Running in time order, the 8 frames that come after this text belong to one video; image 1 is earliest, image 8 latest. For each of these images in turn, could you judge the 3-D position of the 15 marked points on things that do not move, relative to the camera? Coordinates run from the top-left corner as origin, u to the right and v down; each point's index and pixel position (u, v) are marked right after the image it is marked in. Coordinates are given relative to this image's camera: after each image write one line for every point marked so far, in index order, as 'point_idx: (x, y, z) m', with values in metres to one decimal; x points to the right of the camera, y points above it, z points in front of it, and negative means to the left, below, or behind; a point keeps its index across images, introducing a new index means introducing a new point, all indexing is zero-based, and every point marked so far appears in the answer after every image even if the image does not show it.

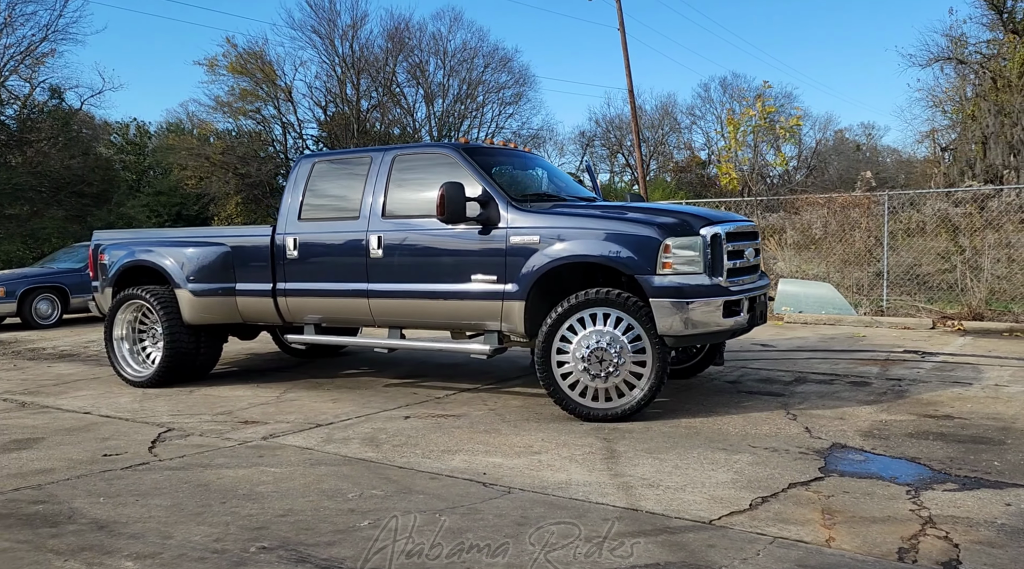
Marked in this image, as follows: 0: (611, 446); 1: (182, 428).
0: (+0.6, -1.0, +5.4) m
1: (-2.2, -1.0, +6.2) m
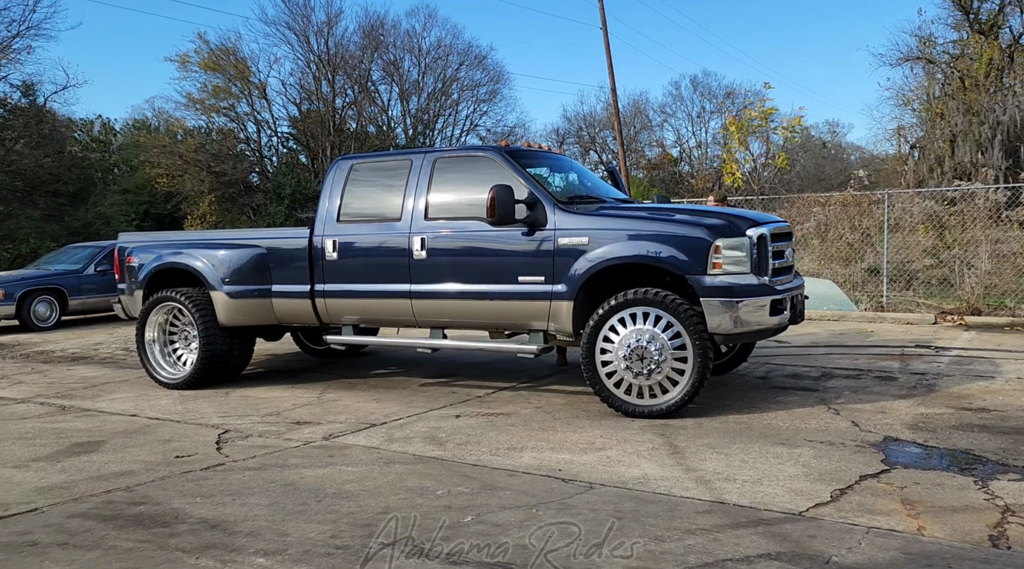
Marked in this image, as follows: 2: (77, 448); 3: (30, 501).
0: (+1.0, -1.0, +5.5) m
1: (-1.9, -1.0, +6.2) m
2: (-2.7, -1.0, +5.7) m
3: (-2.3, -1.1, +4.4) m
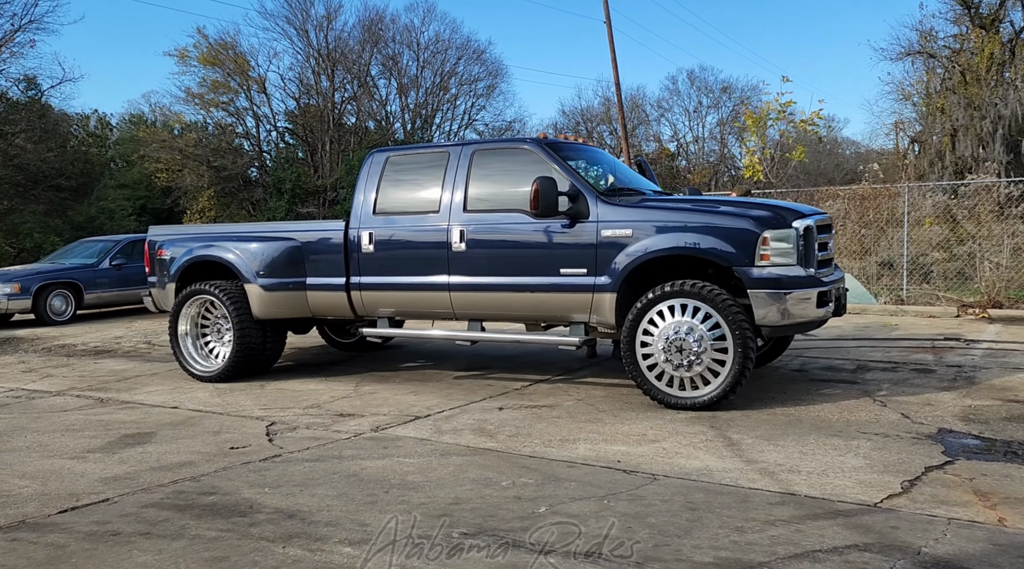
0: (+1.3, -0.9, +5.5) m
1: (-1.6, -0.9, +6.2) m
2: (-2.4, -1.0, +5.6) m
3: (-2.0, -1.0, +4.4) m
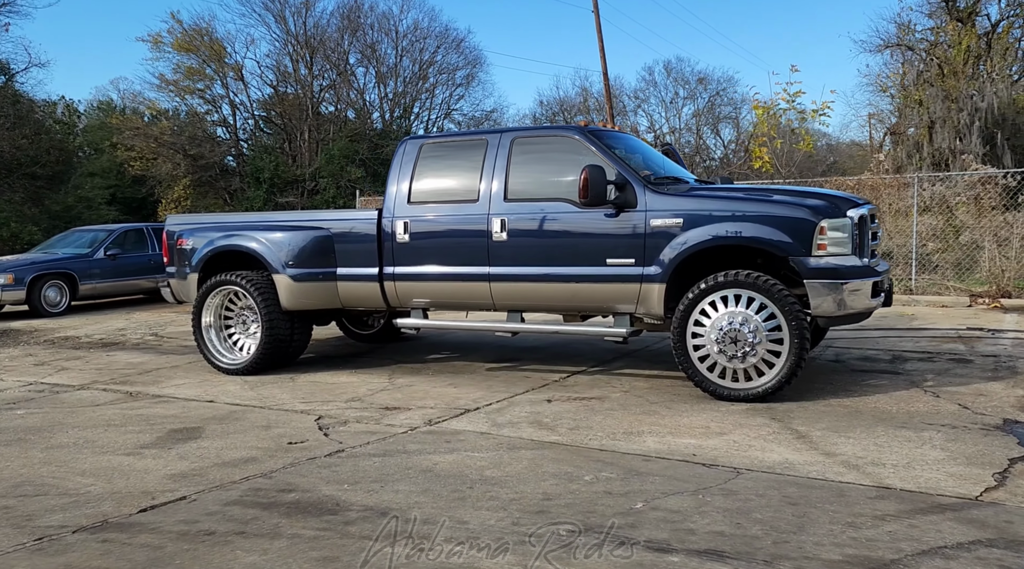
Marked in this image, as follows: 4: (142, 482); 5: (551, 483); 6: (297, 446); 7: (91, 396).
0: (+1.7, -0.9, +5.5) m
1: (-1.2, -0.9, +6.1) m
2: (-2.0, -0.9, +5.5) m
3: (-1.6, -1.0, +4.2) m
4: (-1.8, -1.0, +4.4) m
5: (+0.2, -1.0, +4.3) m
6: (-1.2, -0.9, +5.1) m
7: (-3.3, -0.9, +7.1) m
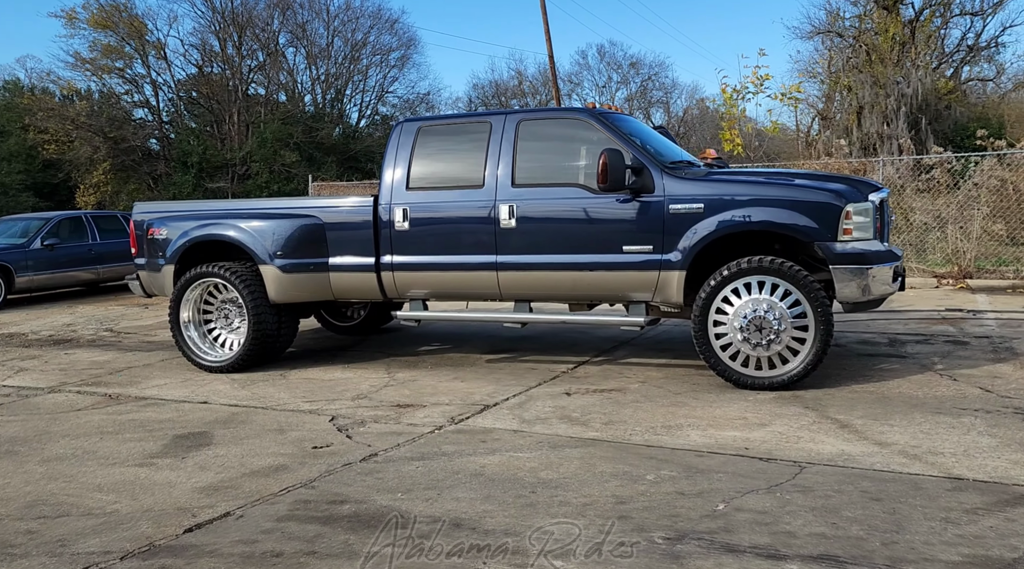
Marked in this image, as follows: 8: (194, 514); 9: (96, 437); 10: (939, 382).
0: (+1.9, -0.8, +5.4) m
1: (-1.1, -0.8, +5.7) m
2: (-1.8, -0.9, +5.1) m
3: (-1.3, -0.9, +3.9) m
4: (-1.5, -0.9, +4.0) m
5: (+0.5, -0.9, +4.1) m
6: (-1.0, -0.9, +4.8) m
7: (-3.3, -0.8, +6.6) m
8: (-1.3, -1.0, +3.8) m
9: (-2.4, -0.9, +5.3) m
10: (+2.9, -0.7, +6.2) m
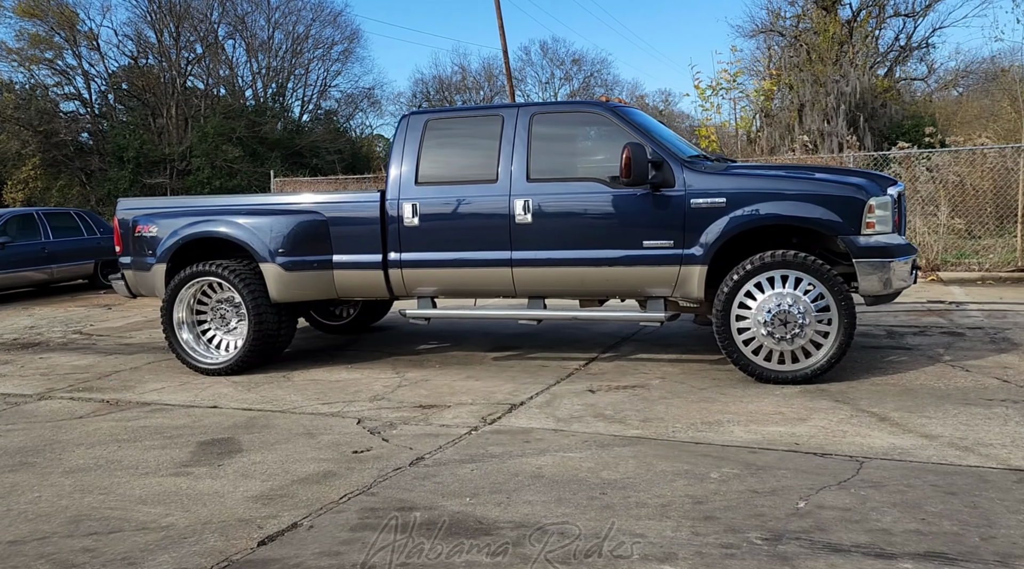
0: (+2.1, -0.7, +5.4) m
1: (-0.9, -0.8, +5.6) m
2: (-1.6, -0.9, +4.8) m
3: (-1.0, -0.9, +3.7) m
4: (-1.2, -0.9, +3.8) m
5: (+0.8, -0.9, +4.0) m
6: (-0.7, -0.9, +4.6) m
7: (-3.1, -0.8, +6.3) m
8: (-1.0, -1.0, +3.6) m
9: (-2.2, -0.9, +5.0) m
10: (+3.1, -0.6, +6.3) m
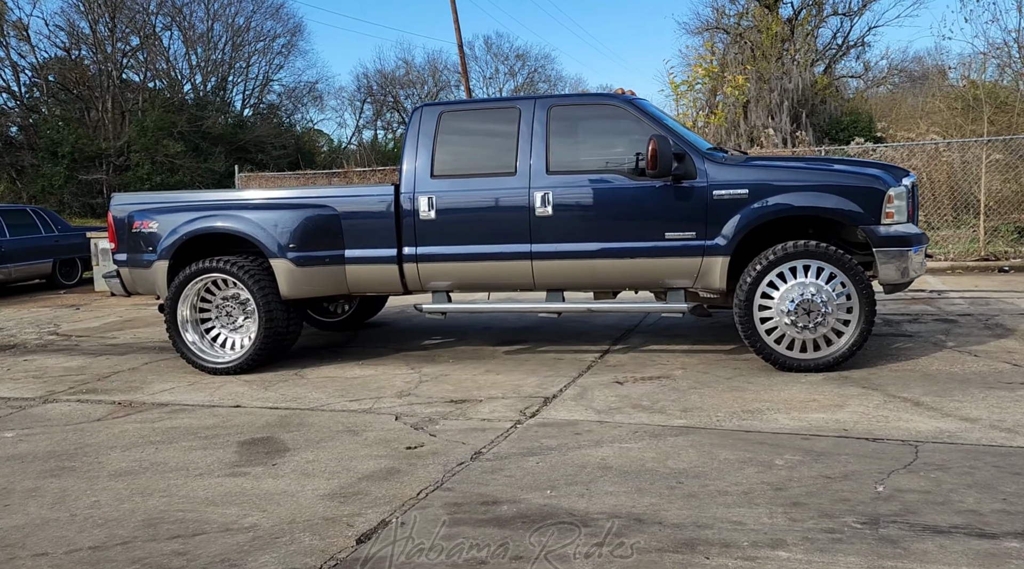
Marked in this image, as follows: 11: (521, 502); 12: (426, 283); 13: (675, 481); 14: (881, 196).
0: (+2.3, -0.7, +5.5) m
1: (-0.7, -0.8, +5.5) m
2: (-1.3, -0.9, +4.7) m
3: (-0.6, -0.9, +3.6) m
4: (-0.9, -0.9, +3.7) m
5: (+1.1, -0.8, +4.1) m
6: (-0.4, -0.8, +4.5) m
7: (-2.9, -0.8, +6.1) m
8: (-0.6, -0.9, +3.5) m
9: (-2.0, -0.9, +4.9) m
10: (+3.2, -0.5, +6.5) m
11: (0.0, -0.9, +3.7) m
12: (-0.7, 0.0, +6.9) m
13: (+0.7, -0.9, +4.0) m
14: (+2.5, +0.6, +6.1) m
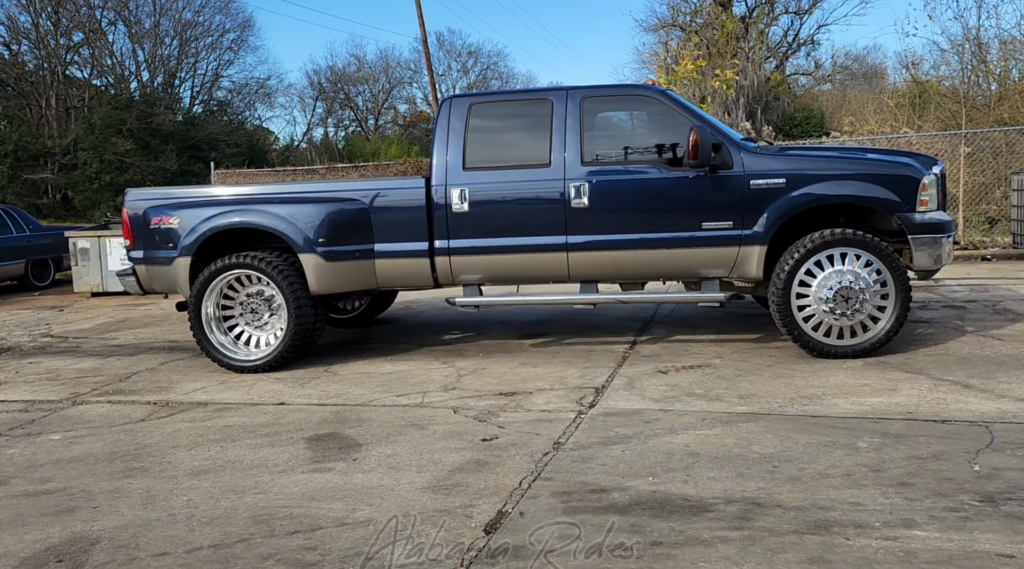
0: (+2.6, -0.6, +5.6) m
1: (-0.3, -0.7, +5.4) m
2: (-0.9, -0.8, +4.6) m
3: (-0.1, -0.9, +3.5) m
4: (-0.4, -0.9, +3.7) m
5: (+1.5, -0.8, +4.1) m
6: (0.0, -0.8, +4.5) m
7: (-2.6, -0.8, +5.9) m
8: (-0.2, -0.9, +3.5) m
9: (-1.6, -0.8, +4.7) m
10: (+3.5, -0.4, +6.6) m
11: (+0.5, -0.8, +3.7) m
12: (-0.4, +0.1, +6.9) m
13: (+1.1, -0.8, +4.0) m
14: (+2.7, +0.7, +6.2) m
